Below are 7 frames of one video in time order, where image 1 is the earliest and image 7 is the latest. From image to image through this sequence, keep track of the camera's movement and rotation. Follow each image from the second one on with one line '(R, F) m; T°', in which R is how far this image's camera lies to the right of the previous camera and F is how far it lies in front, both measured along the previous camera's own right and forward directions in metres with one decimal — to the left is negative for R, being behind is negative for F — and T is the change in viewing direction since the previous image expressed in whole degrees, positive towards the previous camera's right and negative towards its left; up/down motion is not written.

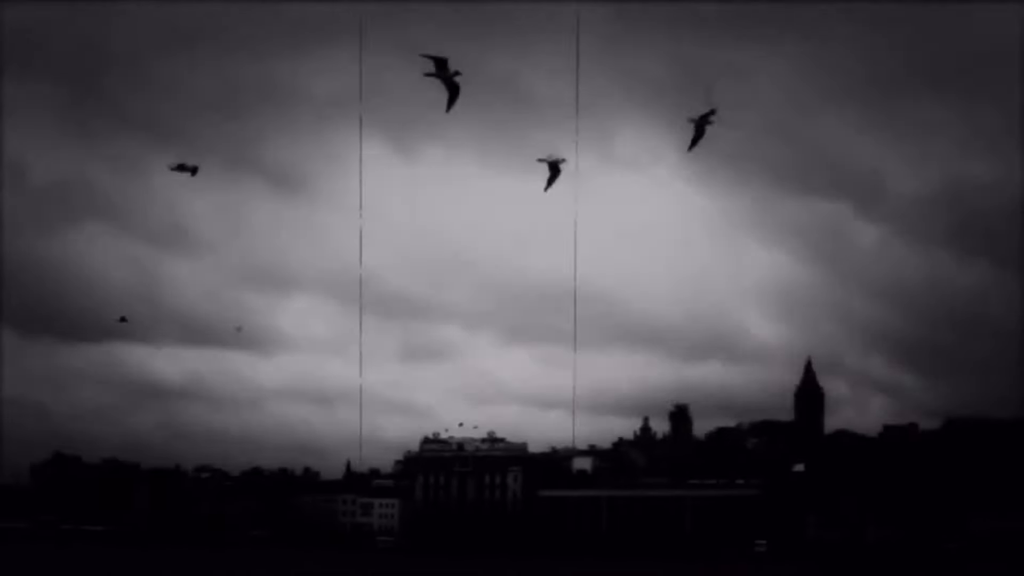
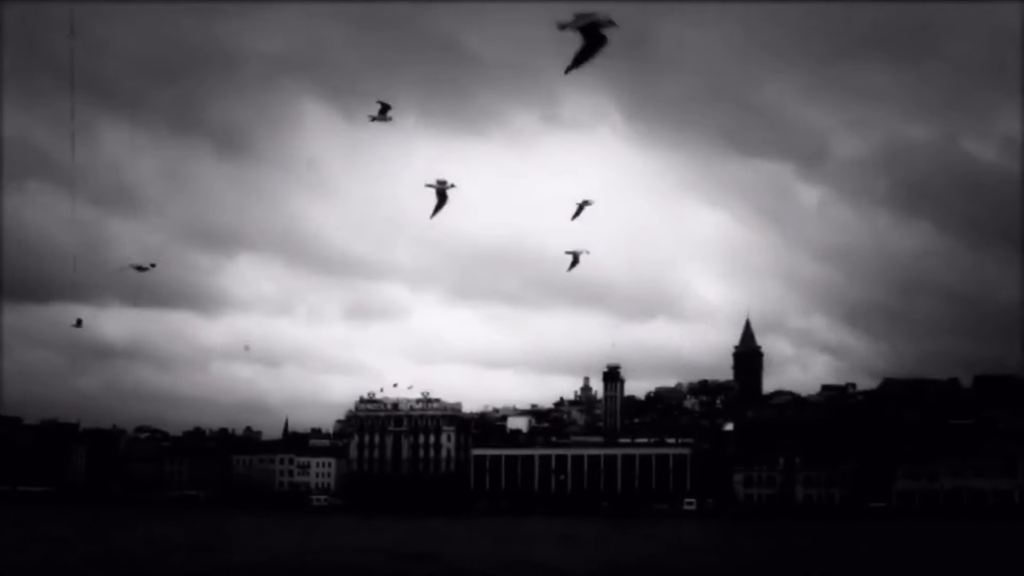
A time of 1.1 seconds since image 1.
(+1.3, -3.9) m; +1°
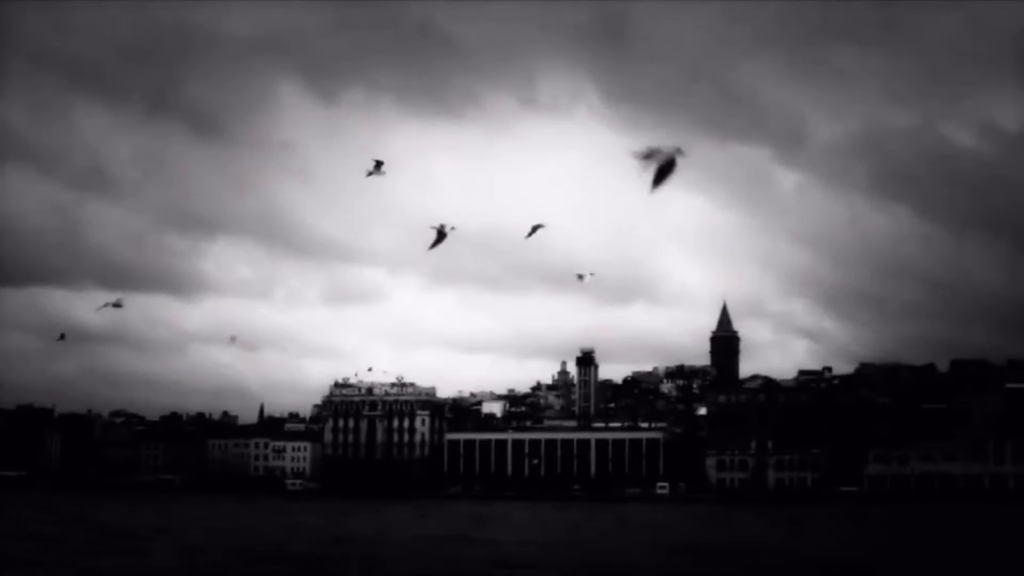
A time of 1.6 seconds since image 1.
(+0.7, -1.2) m; +1°
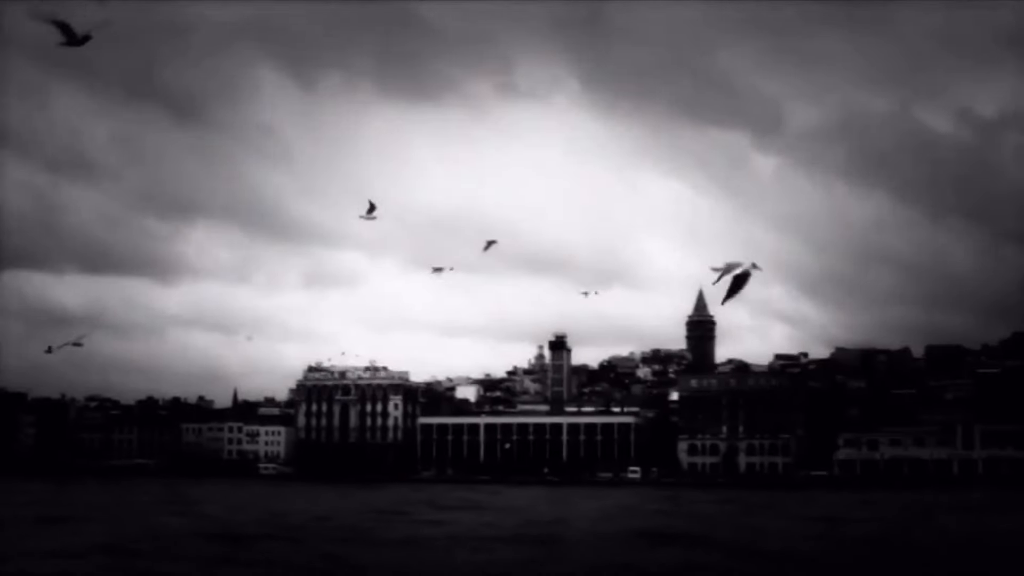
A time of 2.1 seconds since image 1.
(+0.8, -1.2) m; +1°
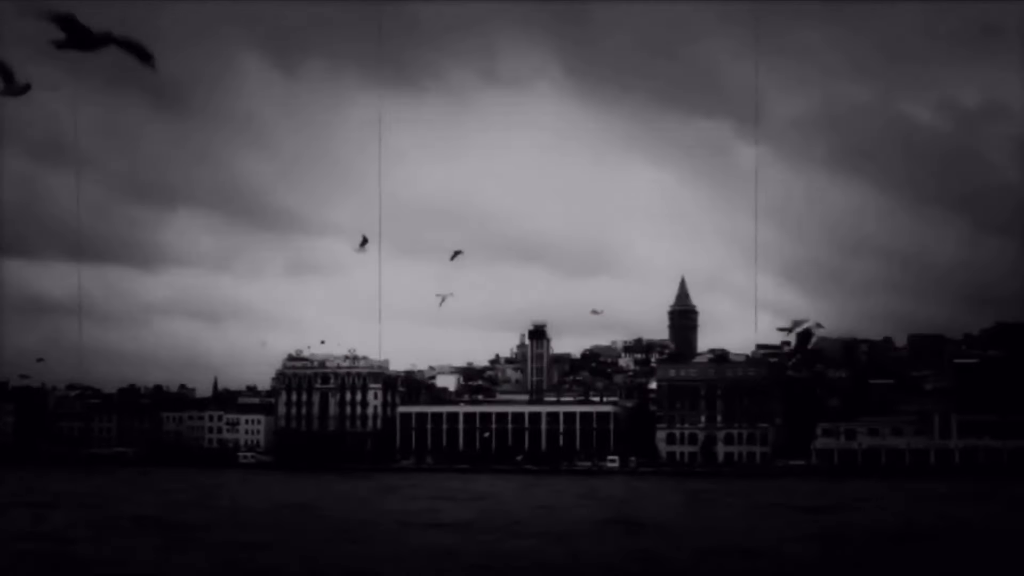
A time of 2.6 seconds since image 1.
(+0.7, -0.2) m; 0°
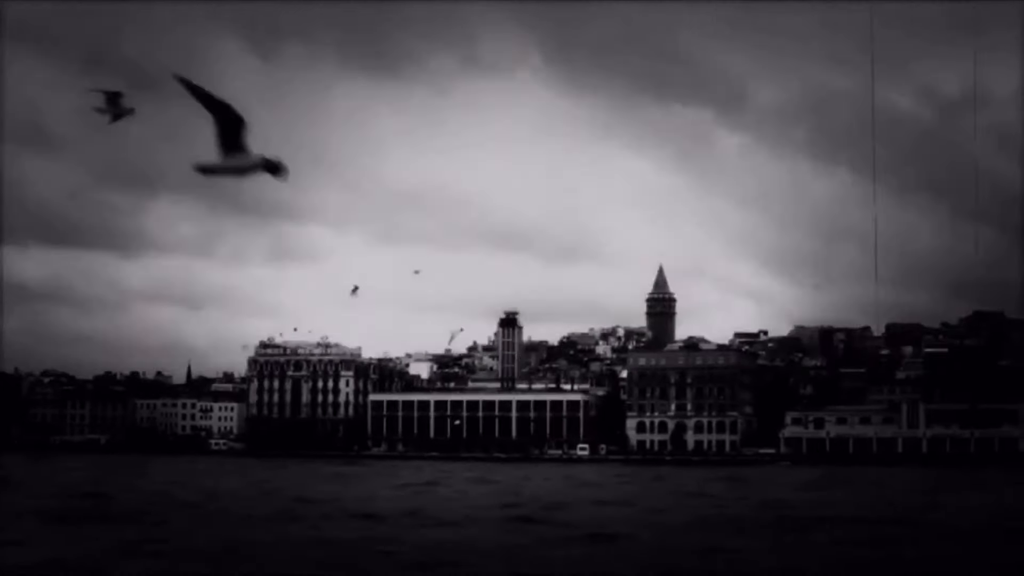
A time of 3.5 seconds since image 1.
(+1.3, -0.8) m; 0°
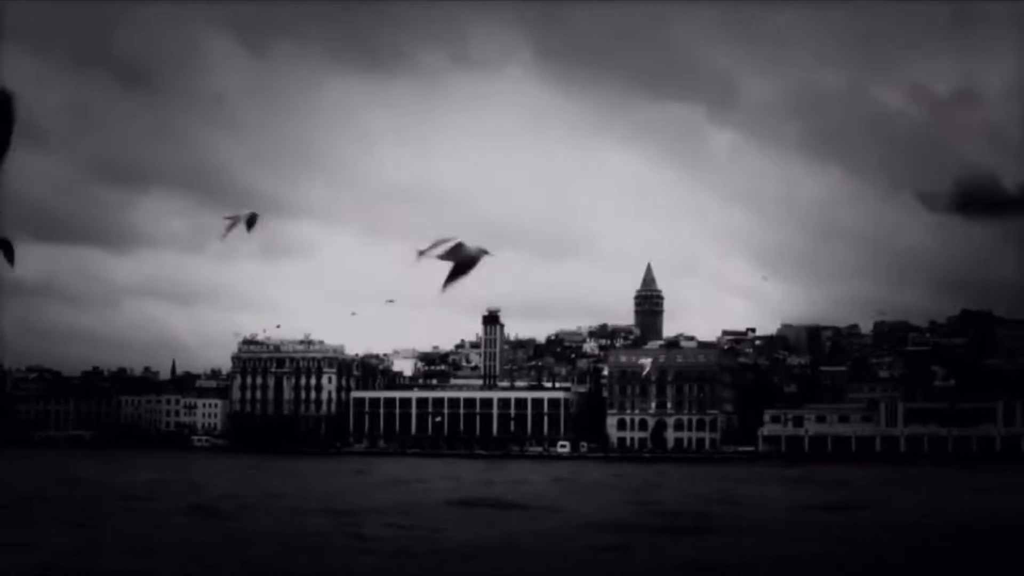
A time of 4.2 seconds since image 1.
(+1.3, -1.3) m; 0°
